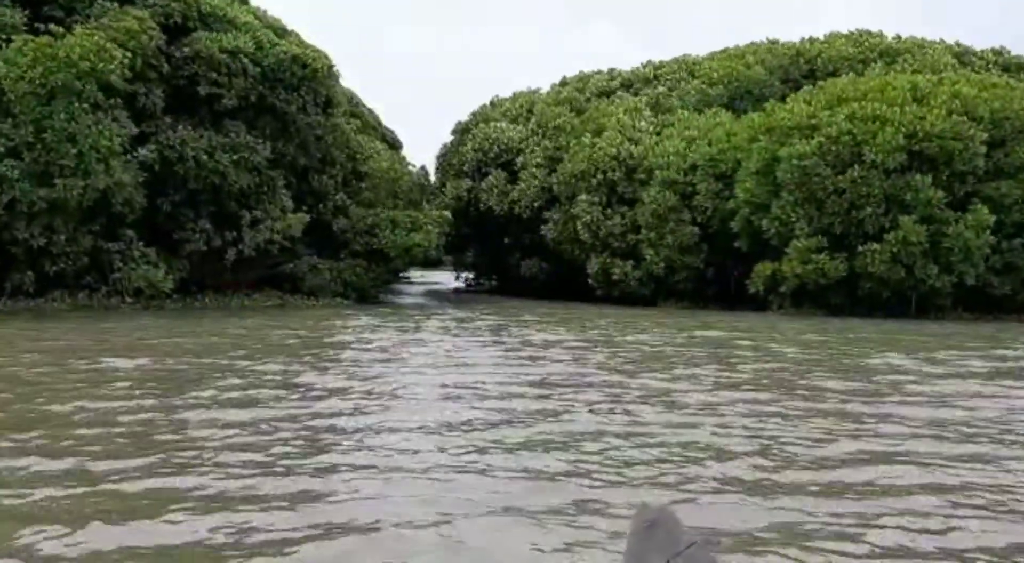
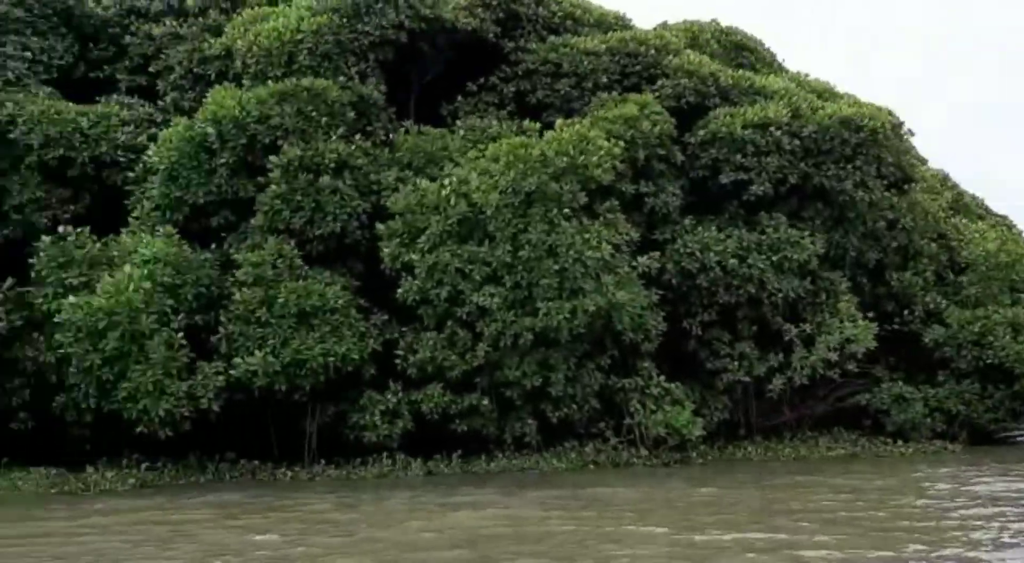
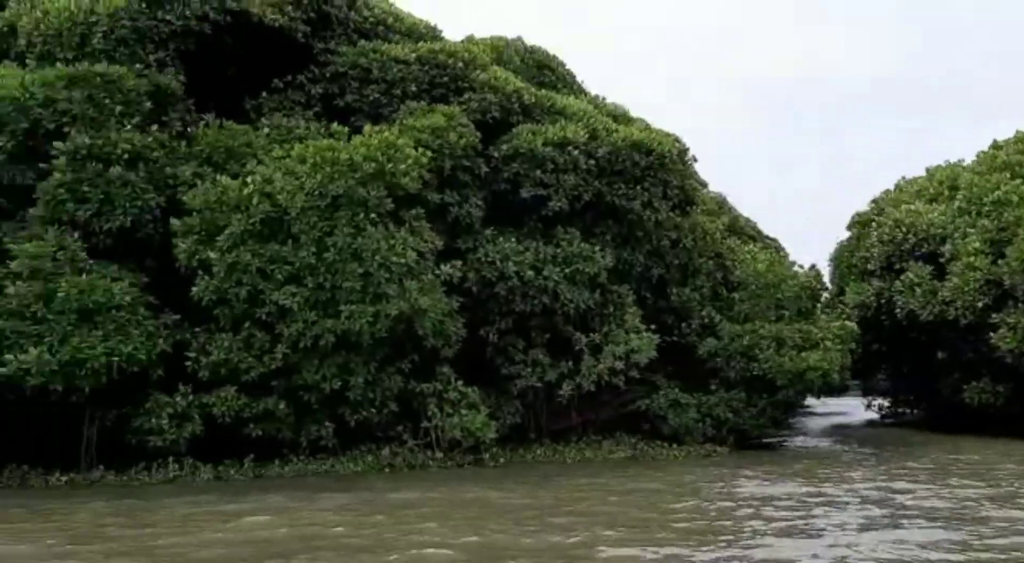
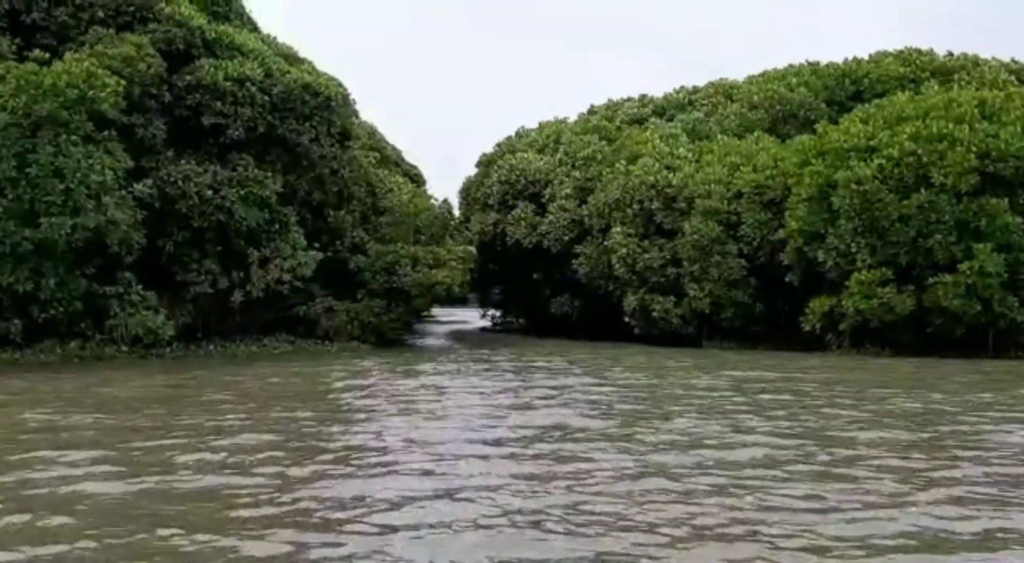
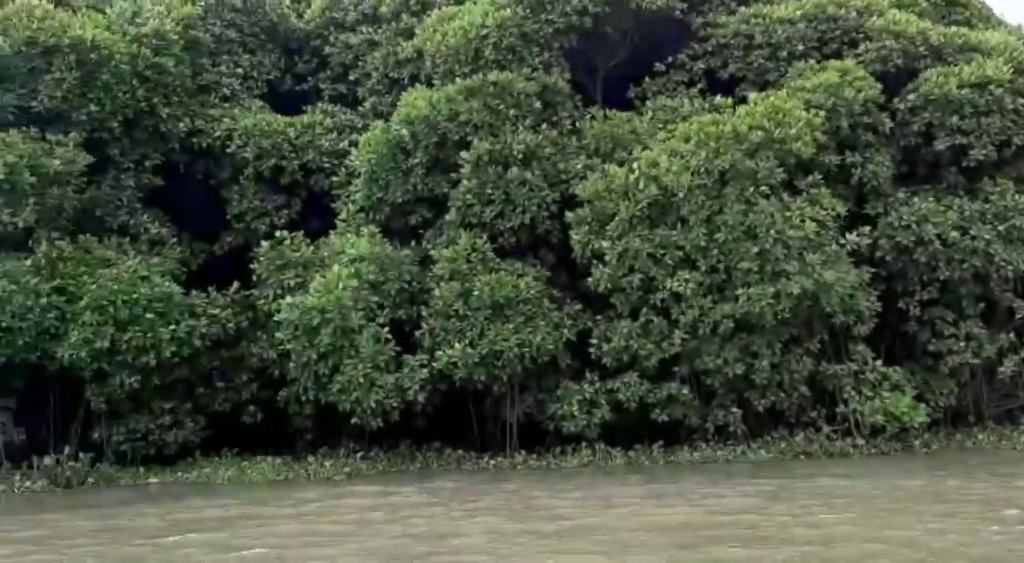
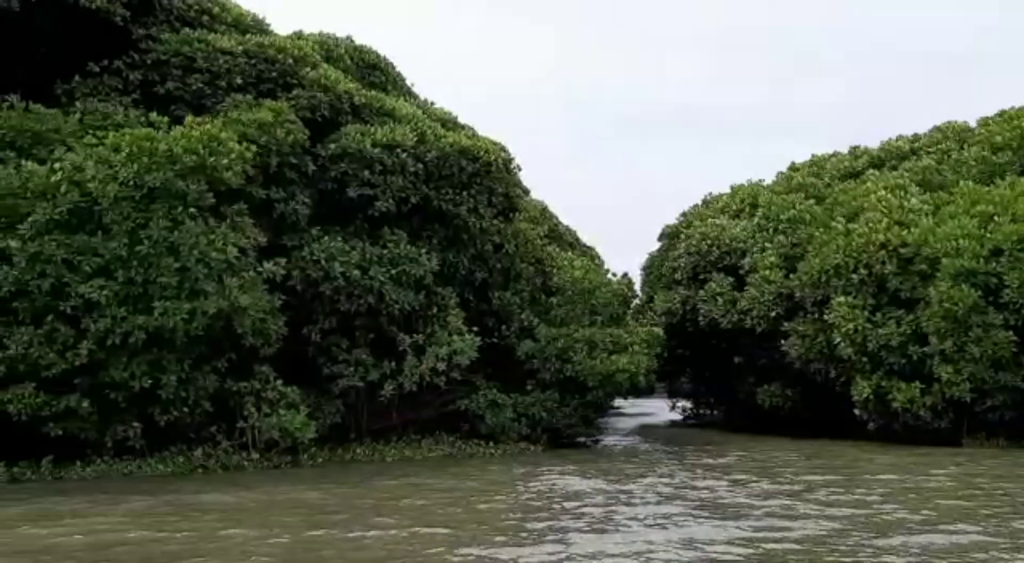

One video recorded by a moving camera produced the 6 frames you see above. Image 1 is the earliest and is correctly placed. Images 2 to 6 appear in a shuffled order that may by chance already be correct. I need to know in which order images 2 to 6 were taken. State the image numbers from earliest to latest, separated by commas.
4, 6, 3, 2, 5
